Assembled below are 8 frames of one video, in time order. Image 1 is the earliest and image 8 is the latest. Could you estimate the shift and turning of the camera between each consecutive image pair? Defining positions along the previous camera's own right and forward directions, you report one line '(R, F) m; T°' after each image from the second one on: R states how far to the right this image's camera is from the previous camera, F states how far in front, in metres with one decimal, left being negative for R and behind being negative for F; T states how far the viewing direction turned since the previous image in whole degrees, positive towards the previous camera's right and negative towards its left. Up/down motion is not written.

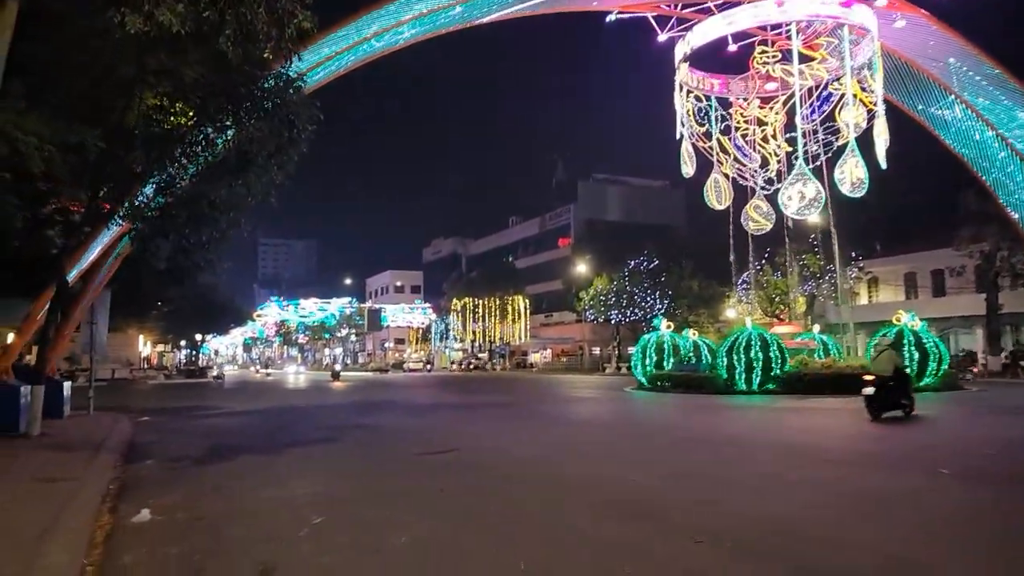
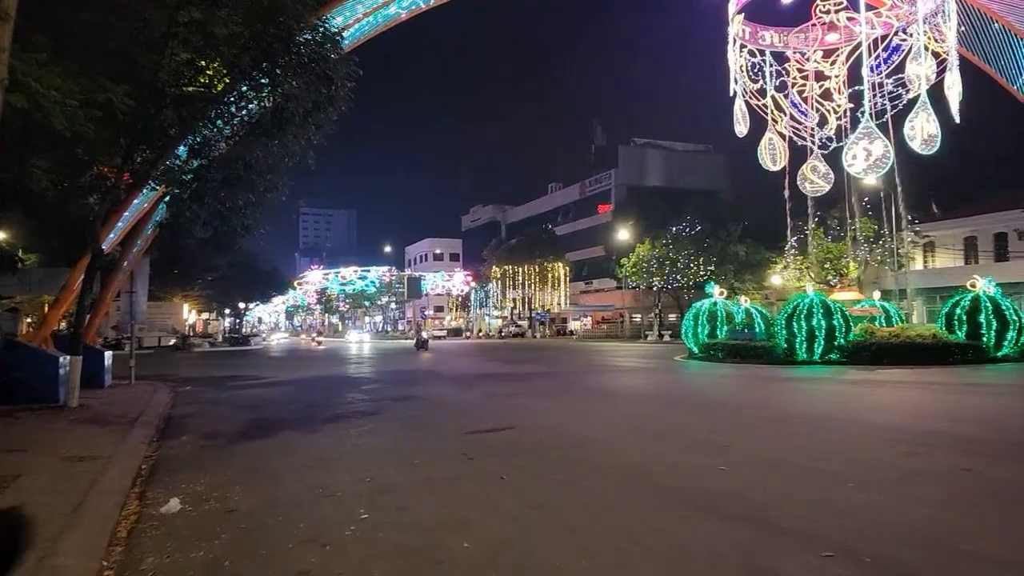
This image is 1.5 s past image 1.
(-0.2, +0.9) m; -3°
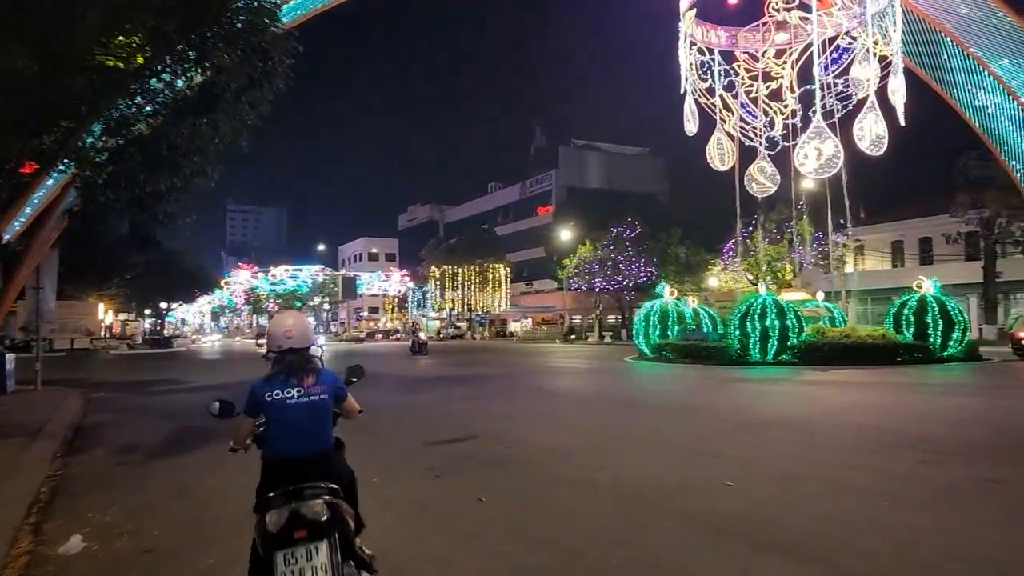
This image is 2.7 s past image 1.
(-0.3, +0.9) m; +5°
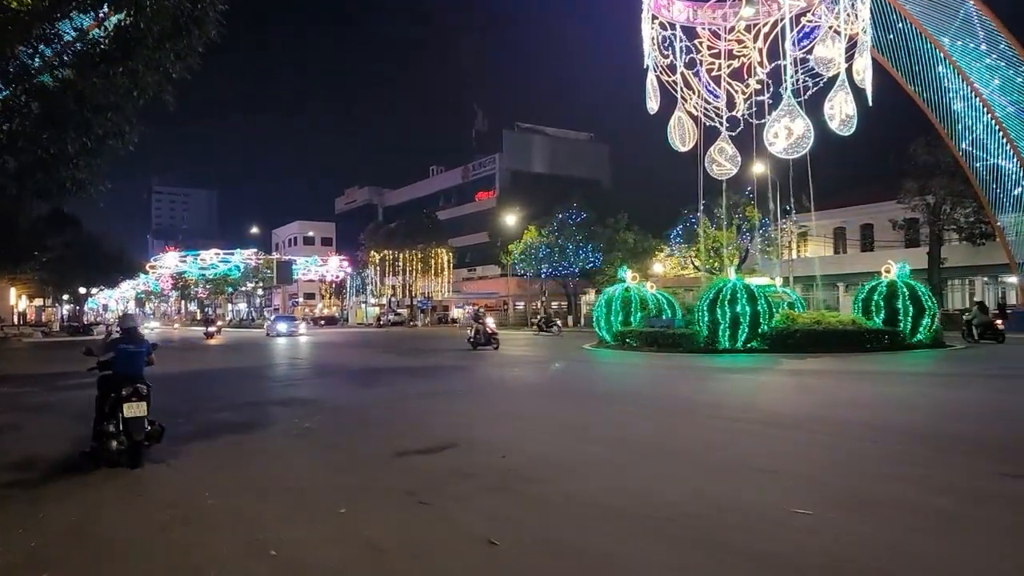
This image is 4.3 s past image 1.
(-0.5, +1.4) m; +5°
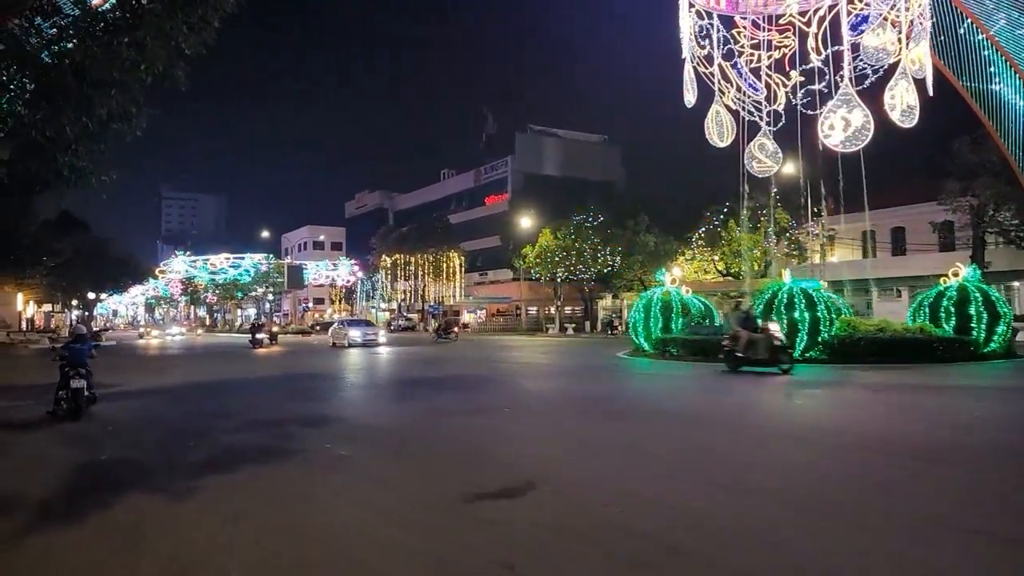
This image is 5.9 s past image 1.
(-0.7, +1.4) m; -1°
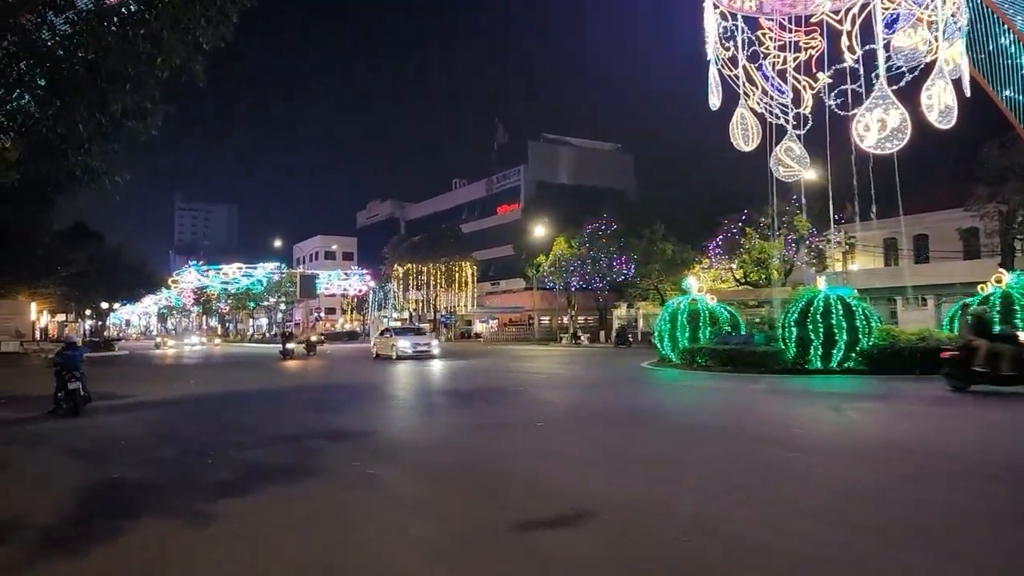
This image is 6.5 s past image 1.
(-0.3, +0.6) m; -1°
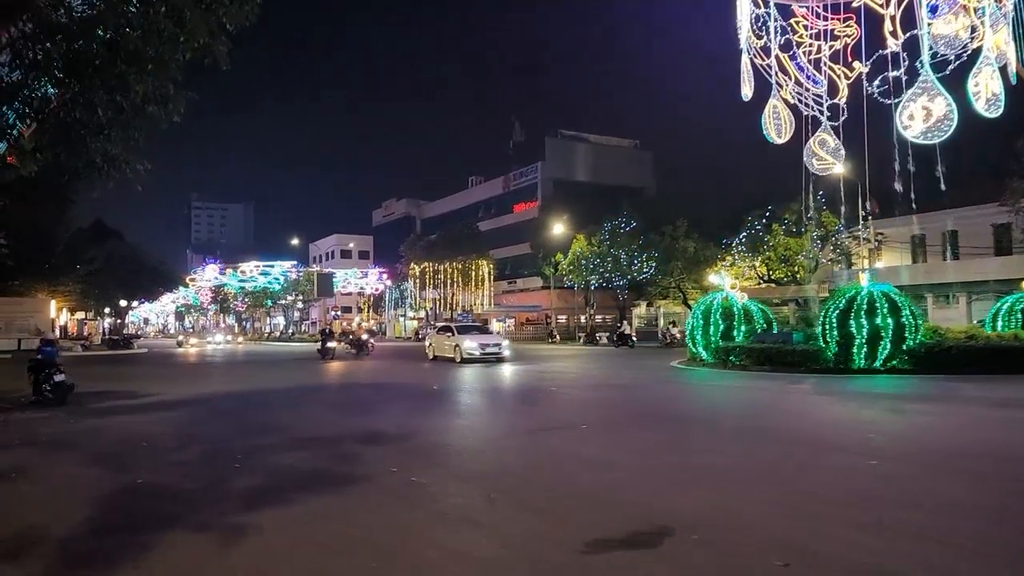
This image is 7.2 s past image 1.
(-0.3, +0.6) m; -1°
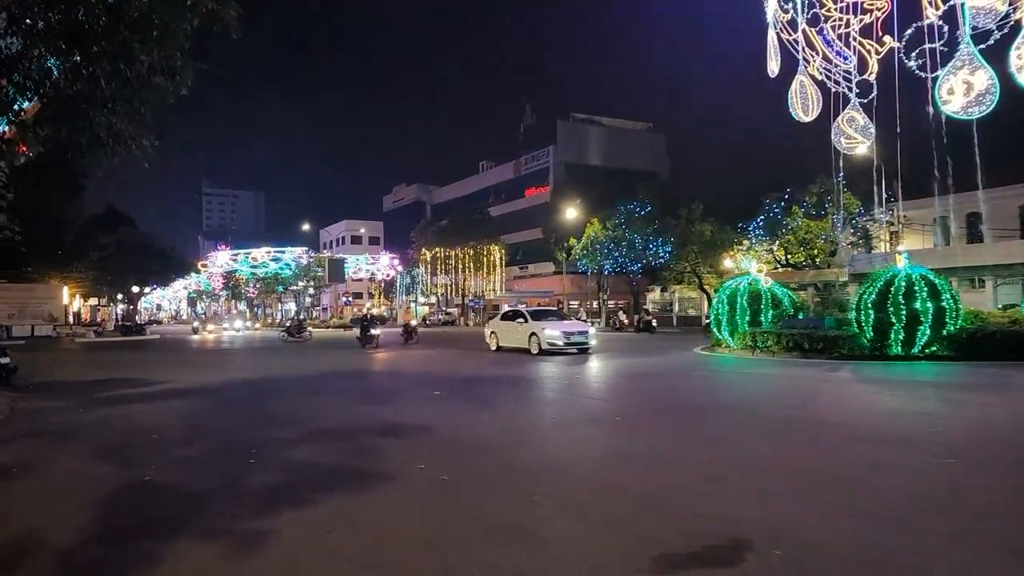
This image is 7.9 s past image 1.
(-0.2, +0.6) m; -1°
